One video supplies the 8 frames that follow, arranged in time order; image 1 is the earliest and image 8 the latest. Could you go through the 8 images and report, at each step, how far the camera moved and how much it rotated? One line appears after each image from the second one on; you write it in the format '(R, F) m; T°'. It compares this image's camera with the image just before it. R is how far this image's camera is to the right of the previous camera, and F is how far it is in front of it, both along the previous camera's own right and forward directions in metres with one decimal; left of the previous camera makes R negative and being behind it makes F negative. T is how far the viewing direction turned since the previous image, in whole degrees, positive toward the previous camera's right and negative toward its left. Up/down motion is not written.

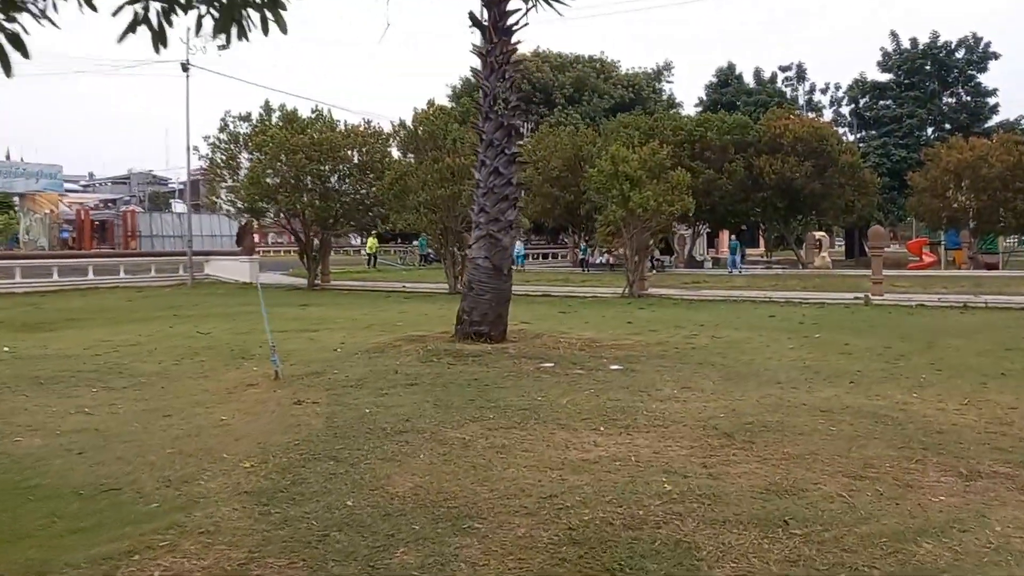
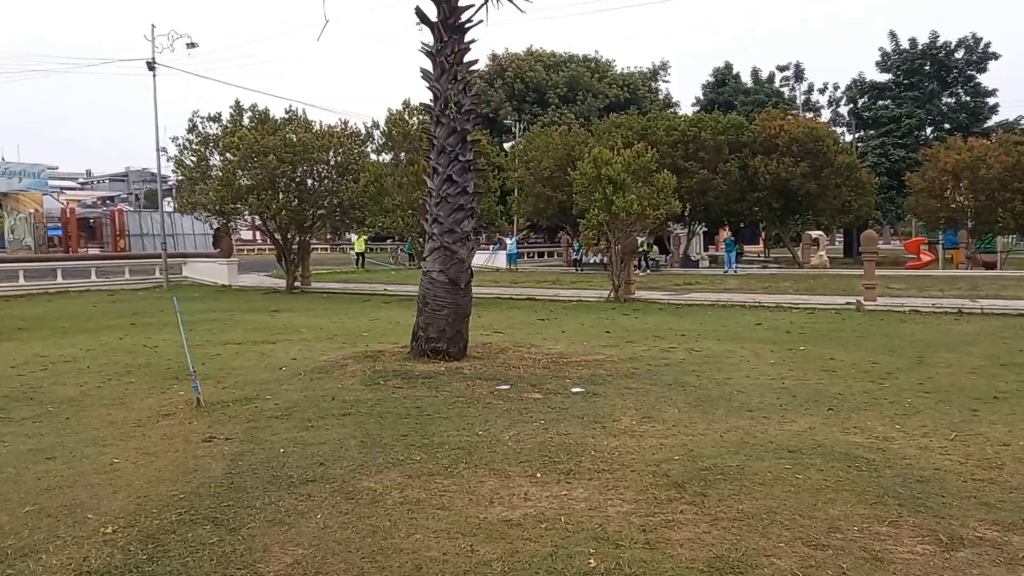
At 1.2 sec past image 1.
(+0.6, +0.8) m; 0°
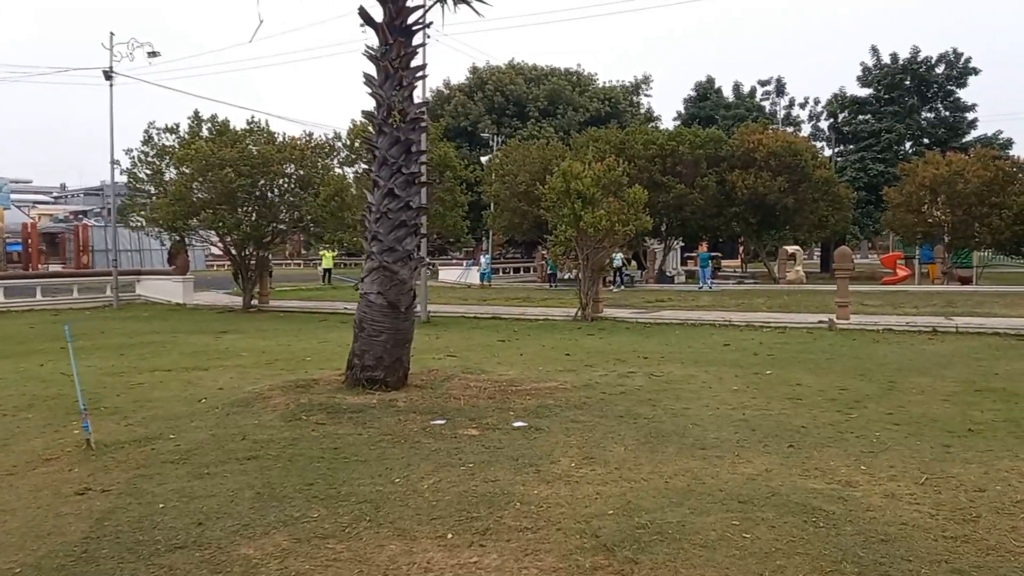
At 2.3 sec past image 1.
(+0.6, +0.8) m; +1°
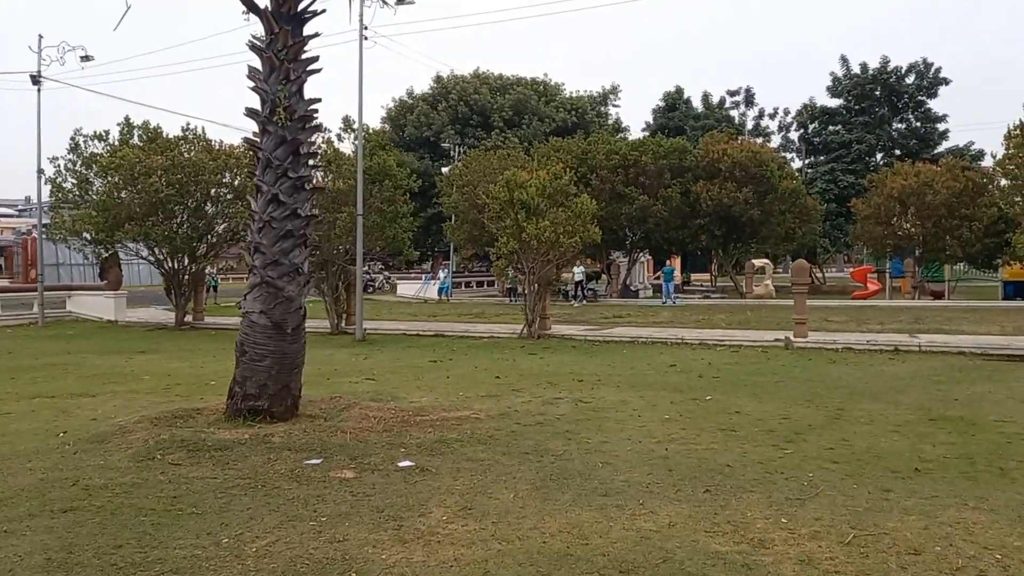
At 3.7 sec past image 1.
(+0.9, +1.0) m; +1°
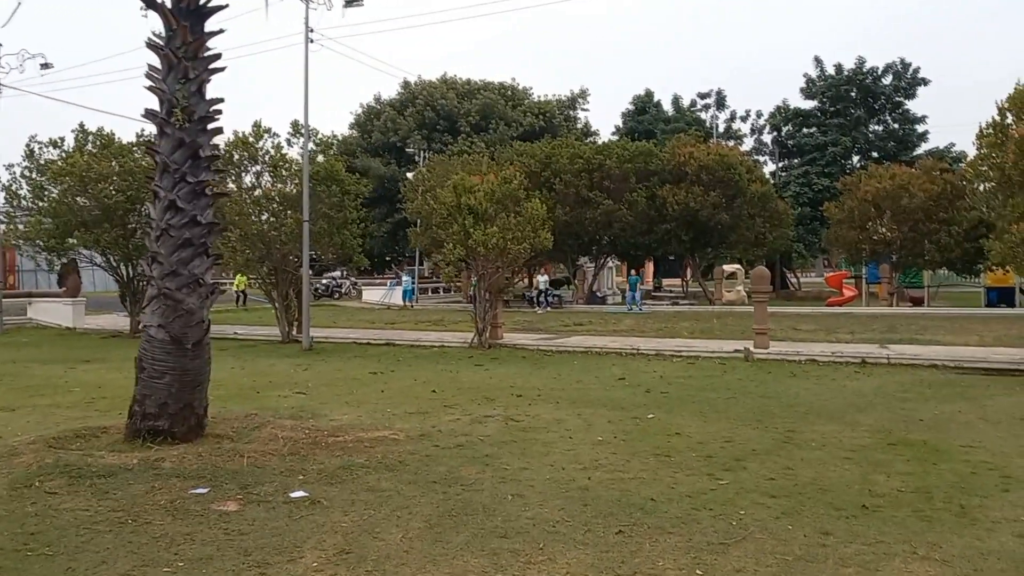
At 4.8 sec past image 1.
(+0.7, +0.6) m; +1°
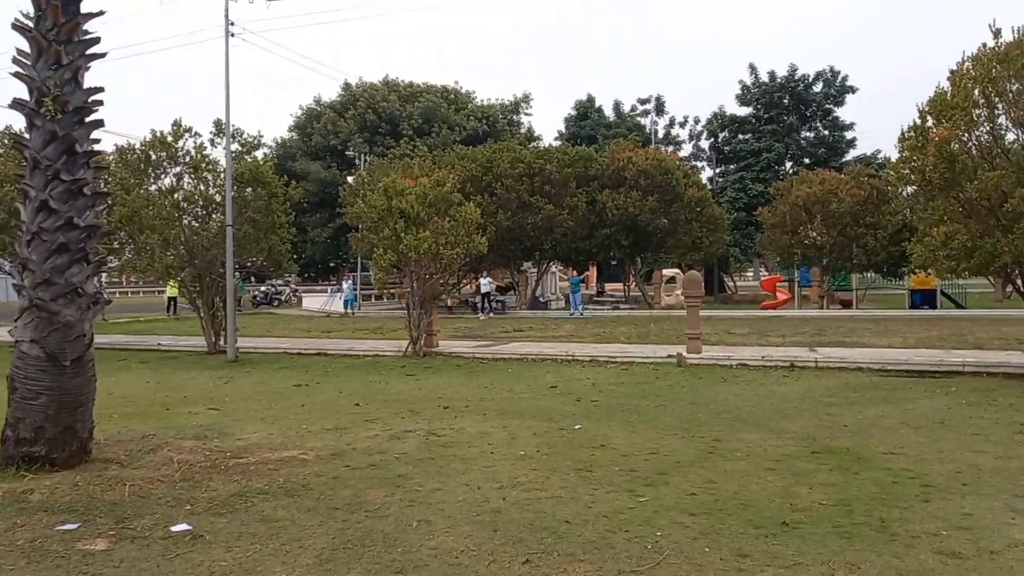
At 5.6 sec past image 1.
(+0.4, +0.5) m; +4°
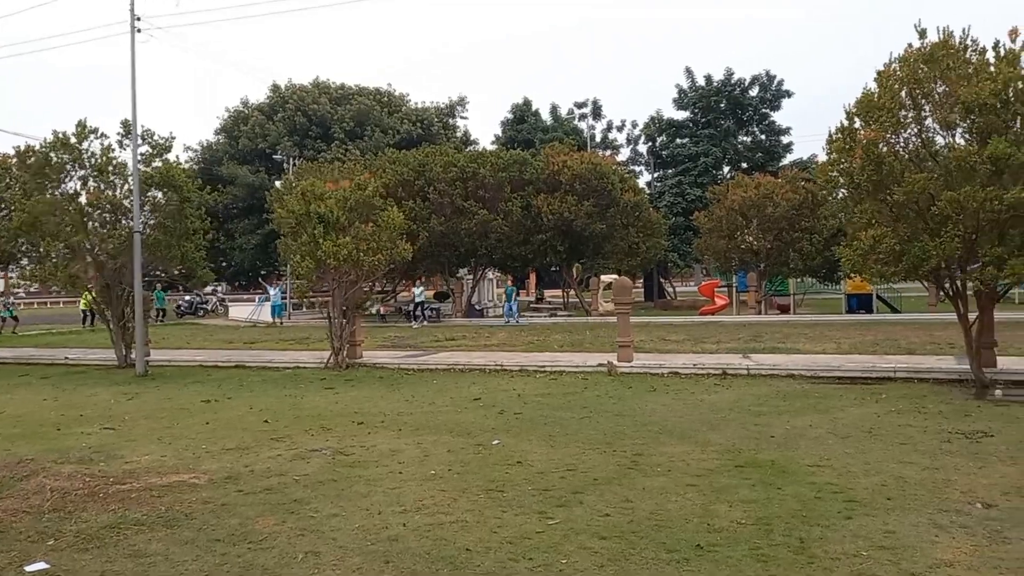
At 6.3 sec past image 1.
(+0.4, +0.4) m; +4°
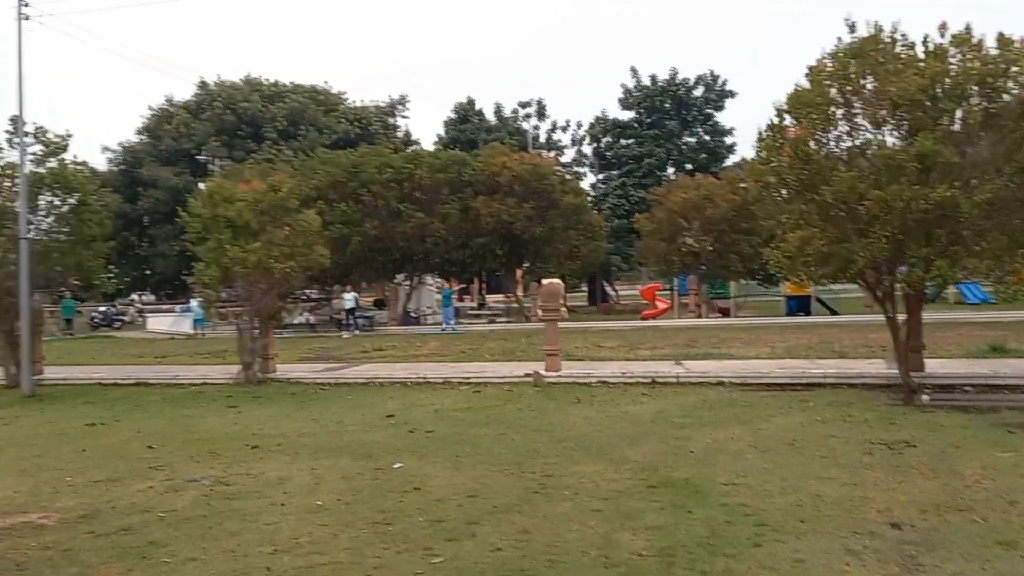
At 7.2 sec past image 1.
(+0.6, +0.6) m; +4°
